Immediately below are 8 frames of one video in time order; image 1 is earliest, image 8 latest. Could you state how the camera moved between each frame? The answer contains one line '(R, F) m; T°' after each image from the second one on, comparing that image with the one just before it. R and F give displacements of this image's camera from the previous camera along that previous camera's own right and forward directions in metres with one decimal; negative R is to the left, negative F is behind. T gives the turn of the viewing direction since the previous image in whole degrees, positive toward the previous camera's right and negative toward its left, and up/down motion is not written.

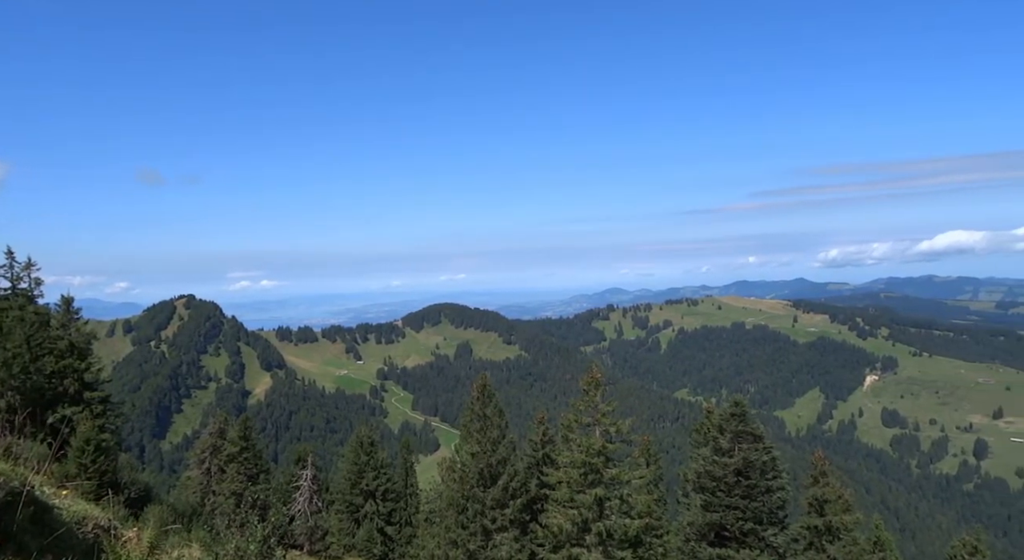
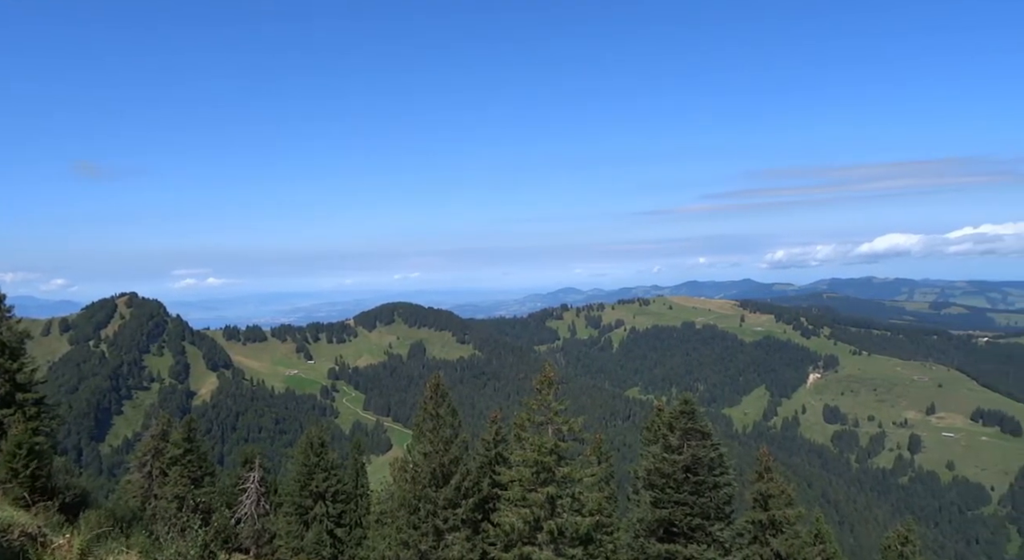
(0.0, +1.4) m; +3°
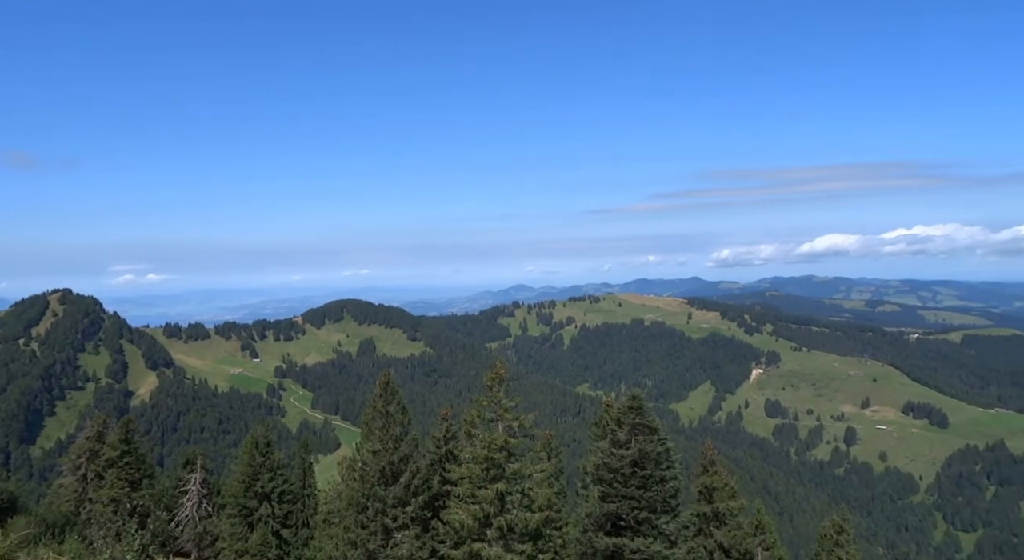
(+0.1, +1.5) m; +3°
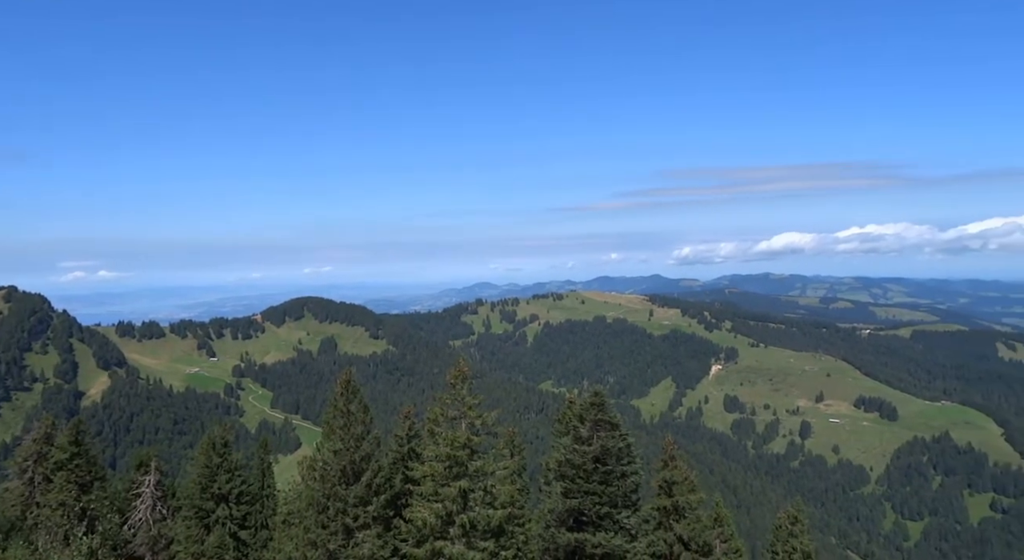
(+0.1, +1.2) m; +2°
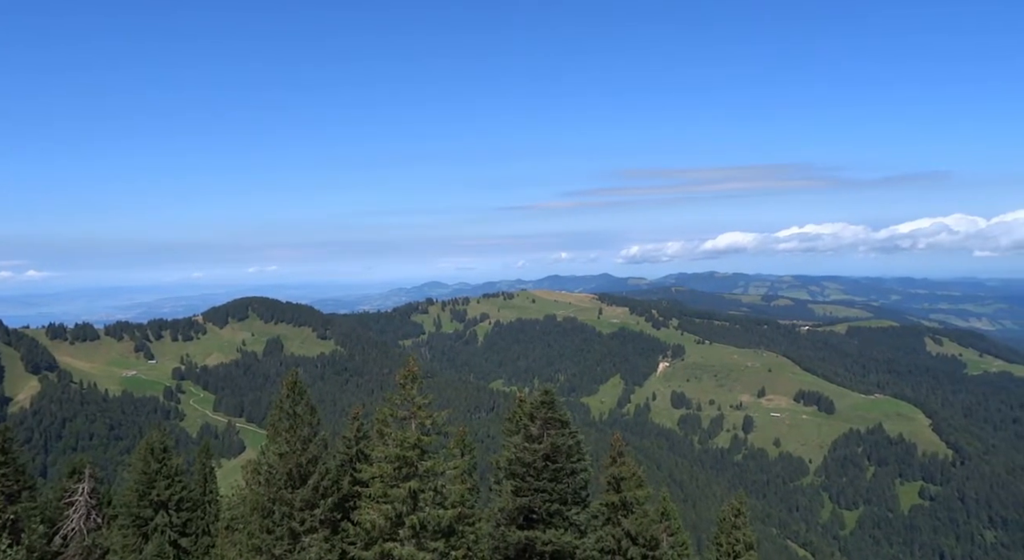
(+0.3, +1.8) m; +3°
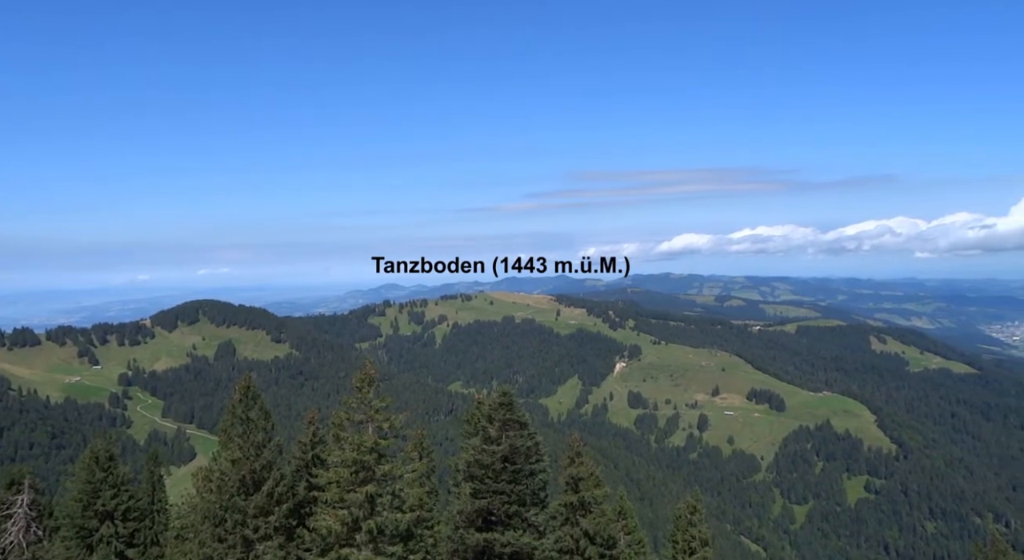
(+0.2, +1.8) m; +2°
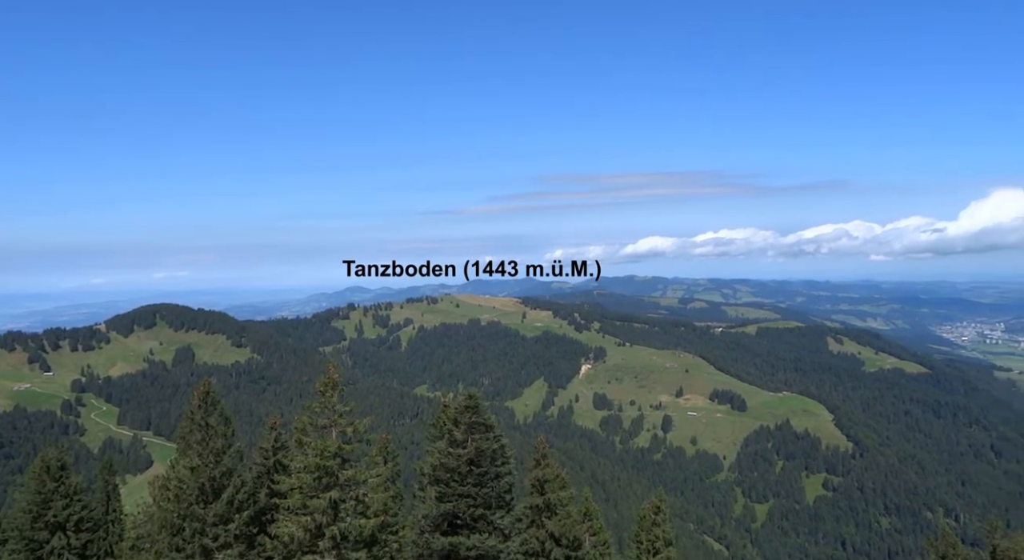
(+0.1, +1.9) m; +2°
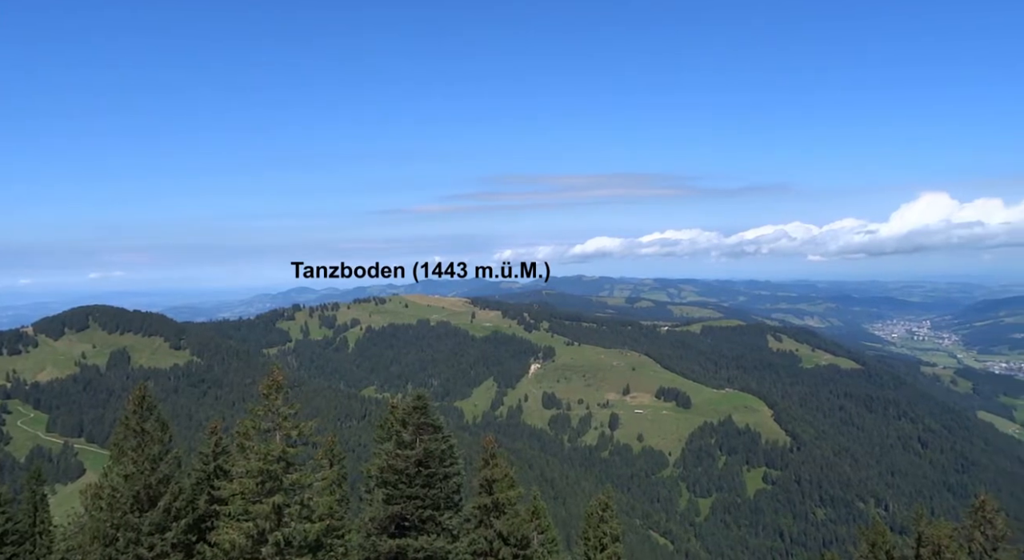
(+0.5, +2.1) m; +3°
